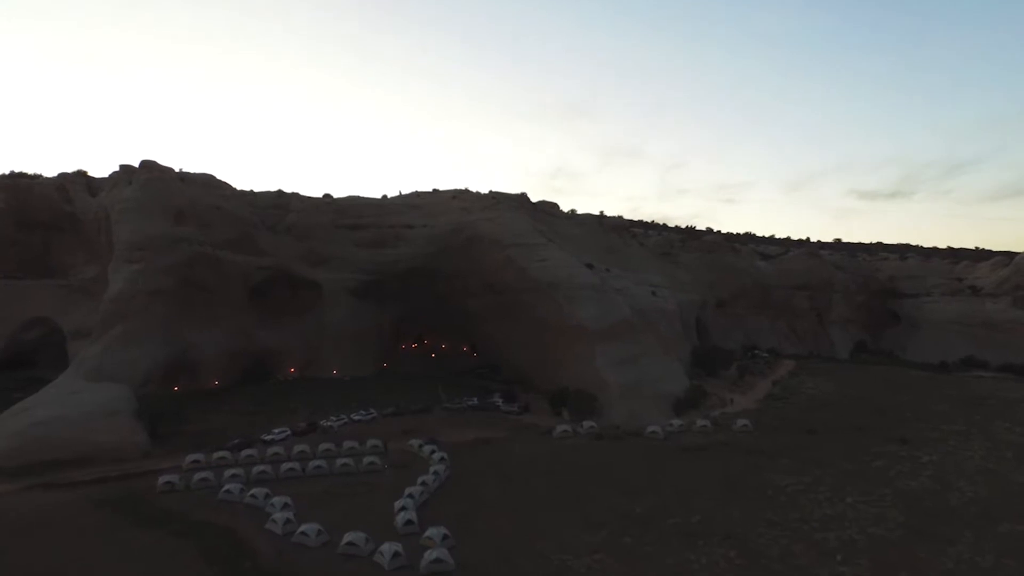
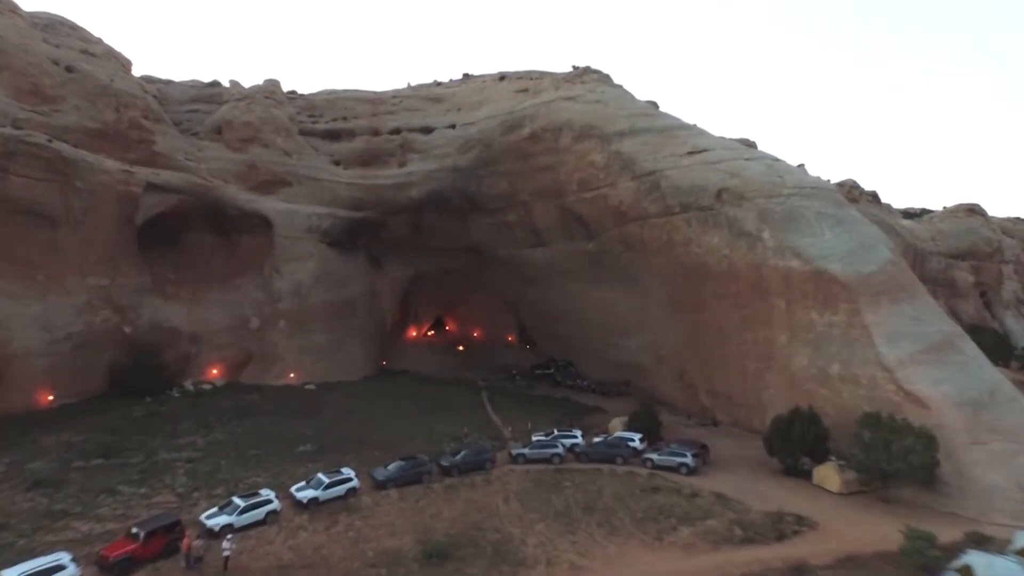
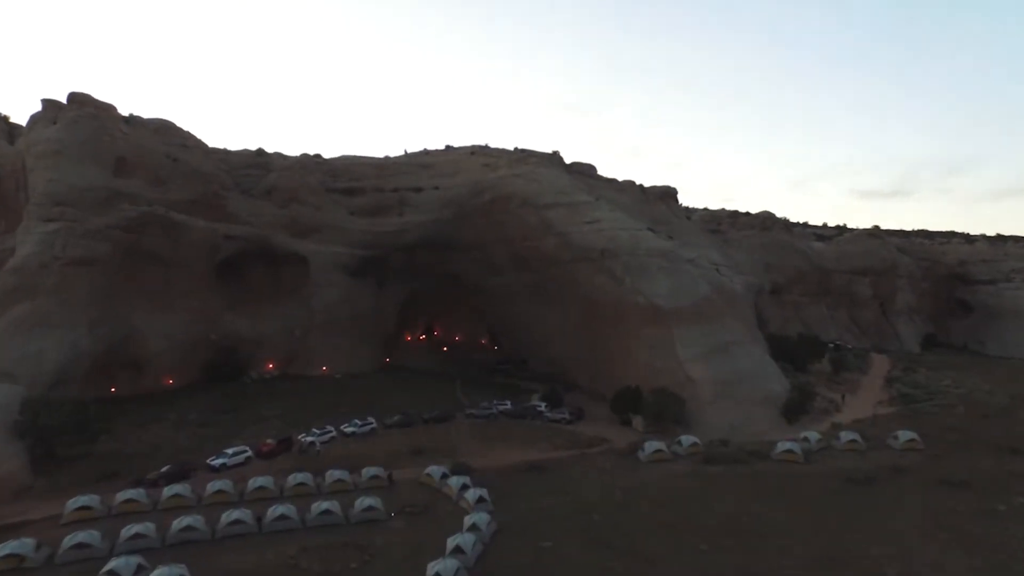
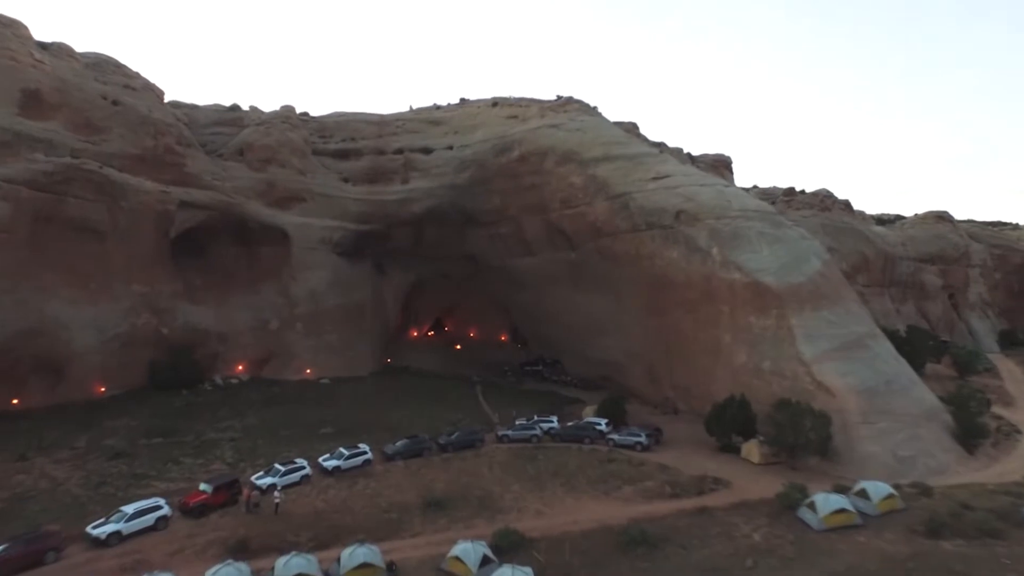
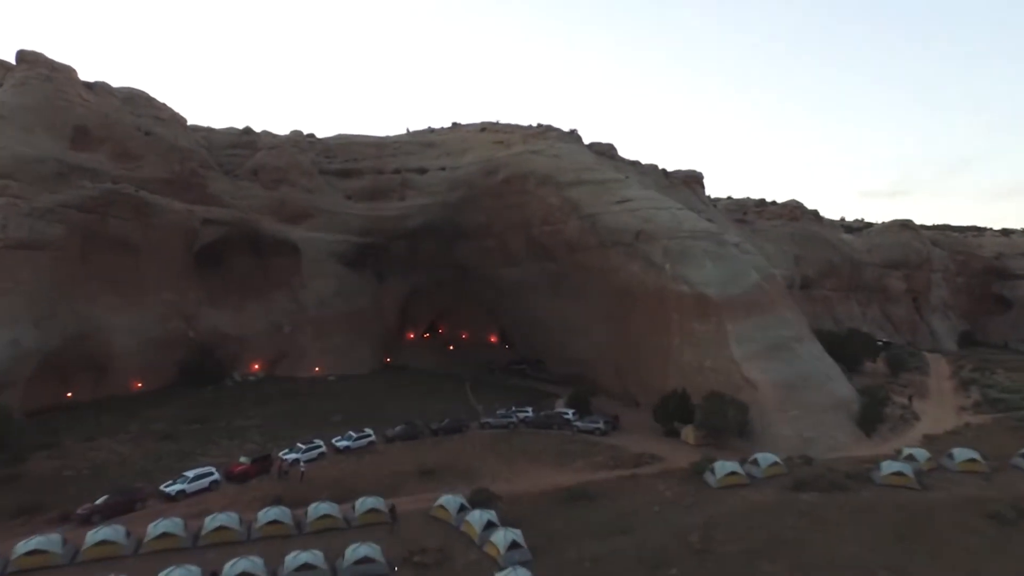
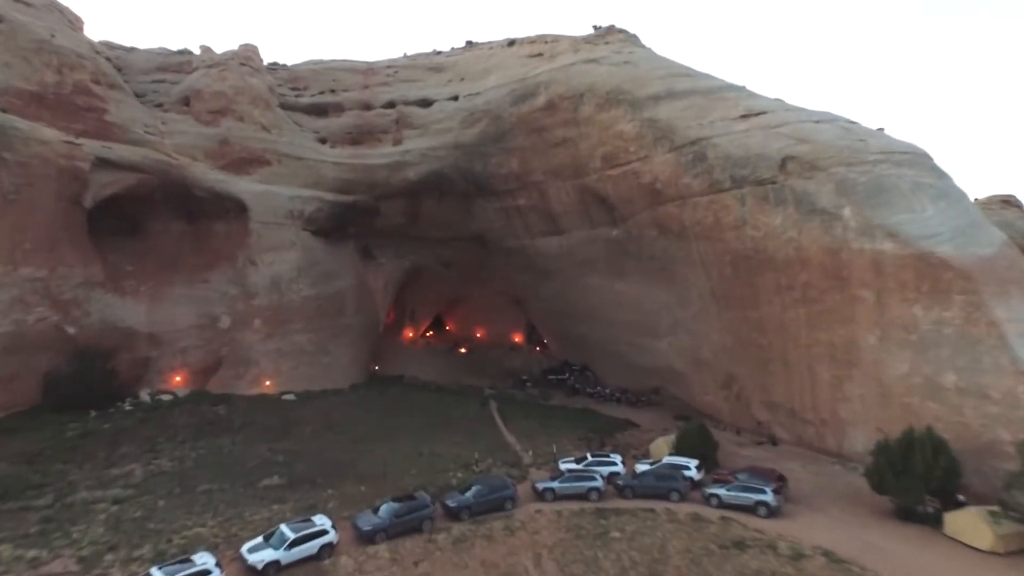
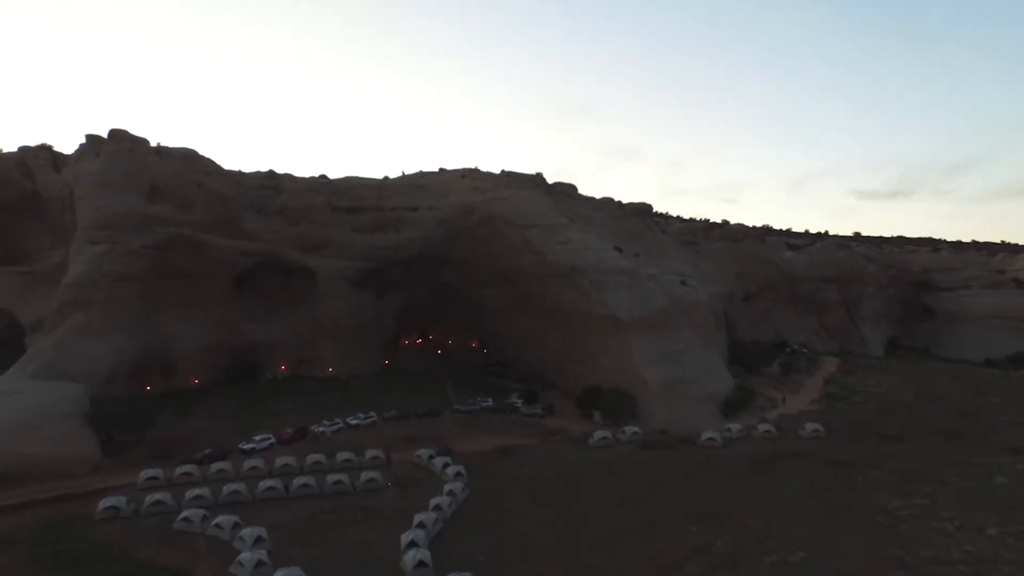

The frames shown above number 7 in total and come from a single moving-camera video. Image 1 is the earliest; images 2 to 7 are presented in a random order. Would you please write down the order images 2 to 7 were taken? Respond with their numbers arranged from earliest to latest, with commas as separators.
7, 3, 5, 4, 2, 6
